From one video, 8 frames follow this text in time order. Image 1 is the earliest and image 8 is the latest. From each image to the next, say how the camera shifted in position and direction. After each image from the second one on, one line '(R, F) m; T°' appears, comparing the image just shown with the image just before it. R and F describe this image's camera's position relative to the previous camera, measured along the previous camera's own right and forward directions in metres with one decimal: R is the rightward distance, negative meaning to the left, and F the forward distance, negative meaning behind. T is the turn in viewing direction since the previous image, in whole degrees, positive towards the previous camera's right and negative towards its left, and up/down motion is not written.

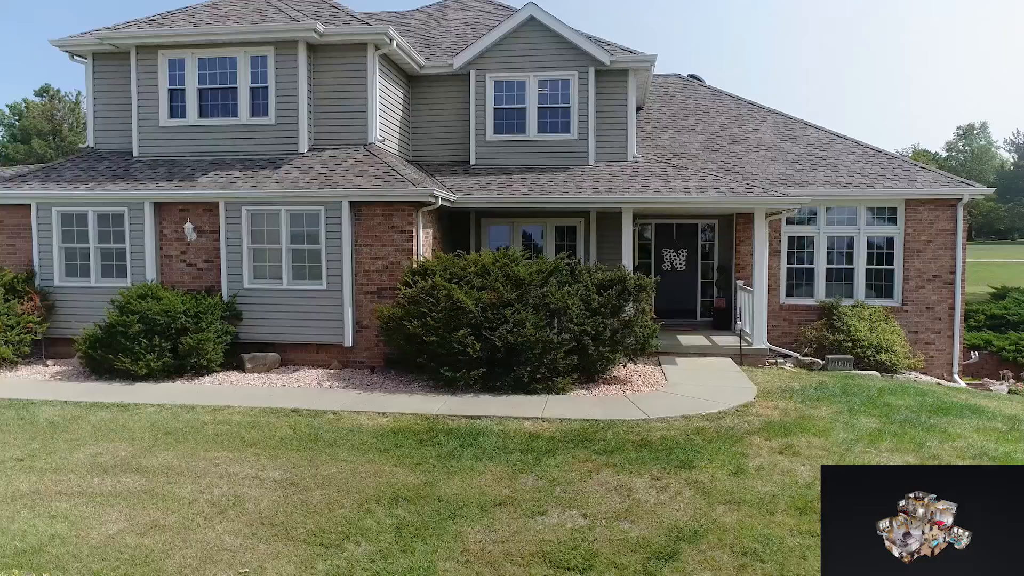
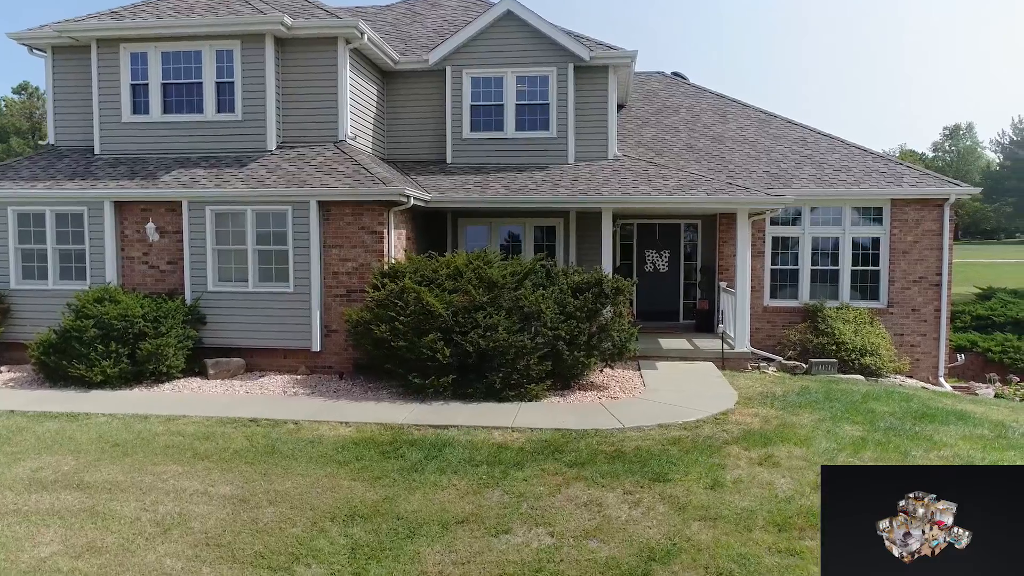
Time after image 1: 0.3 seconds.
(+0.2, +0.3) m; +1°
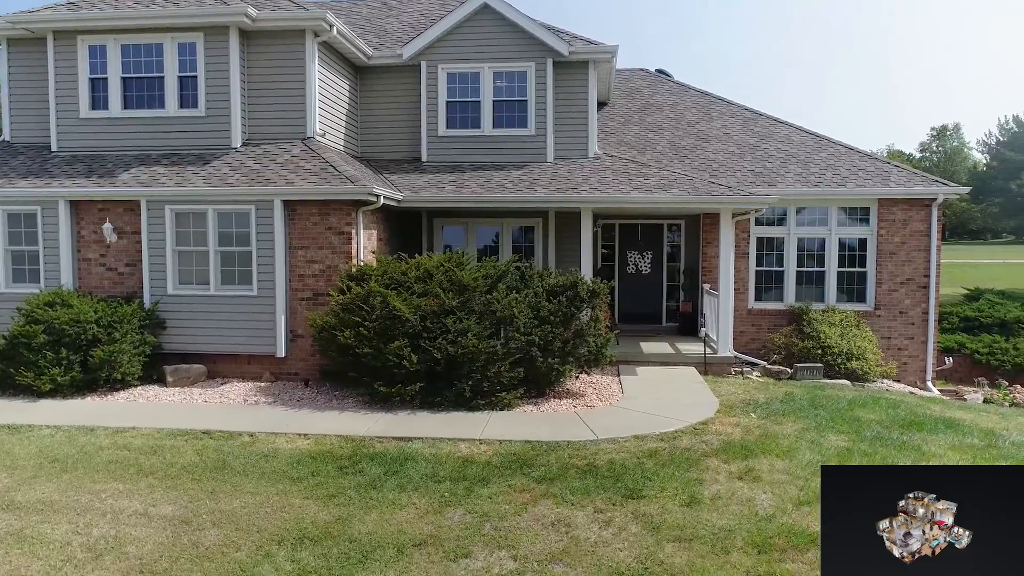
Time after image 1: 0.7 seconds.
(+0.2, +0.4) m; +1°
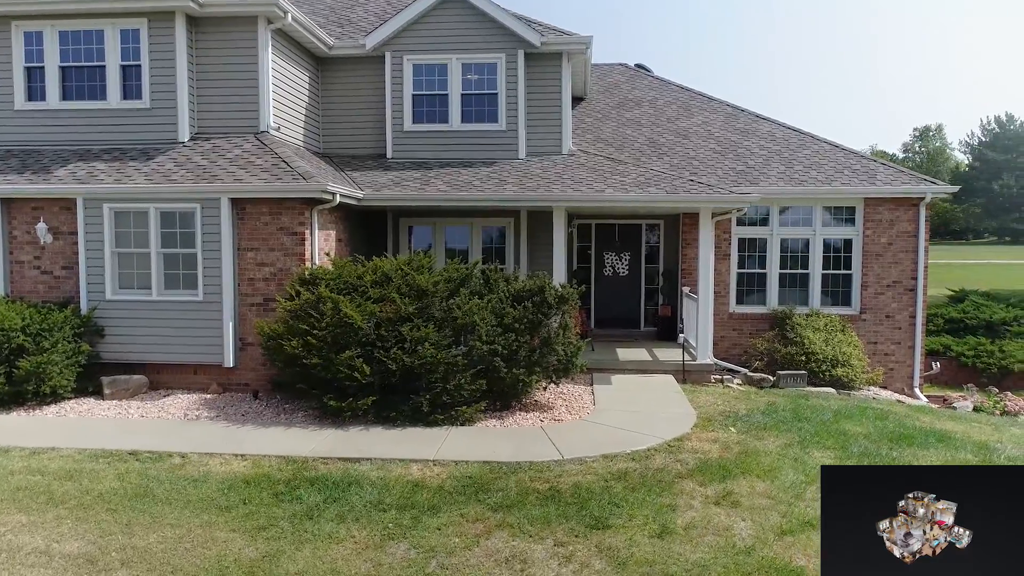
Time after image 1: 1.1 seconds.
(+0.3, +0.6) m; +1°
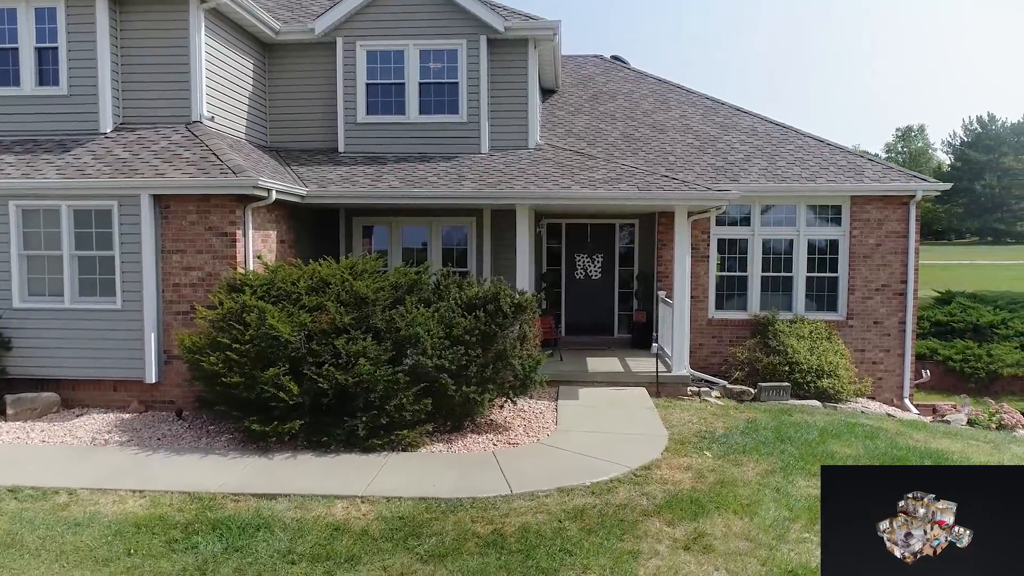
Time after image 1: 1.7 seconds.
(+0.3, +0.8) m; +1°
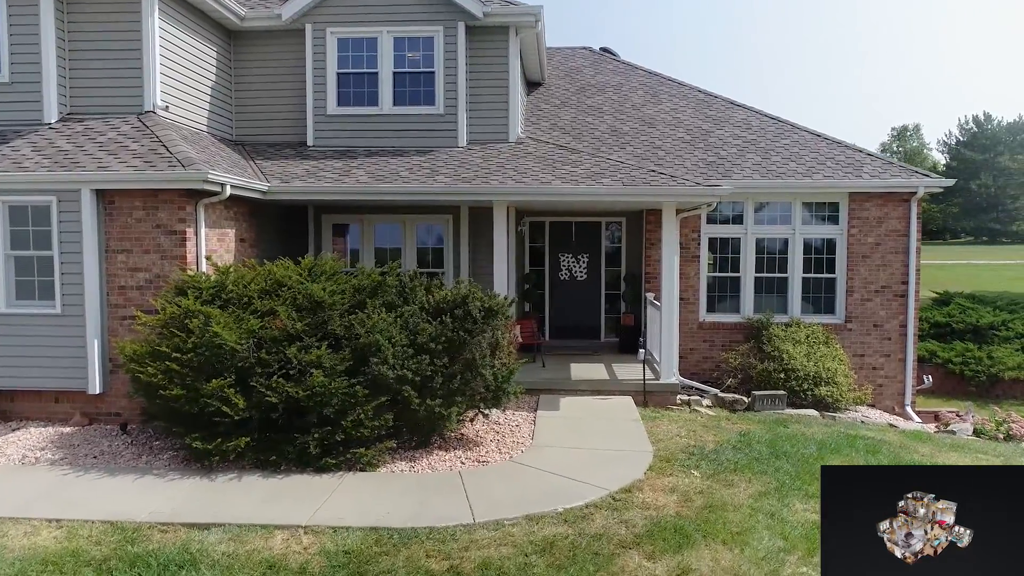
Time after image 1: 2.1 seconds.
(+0.2, +0.6) m; 0°
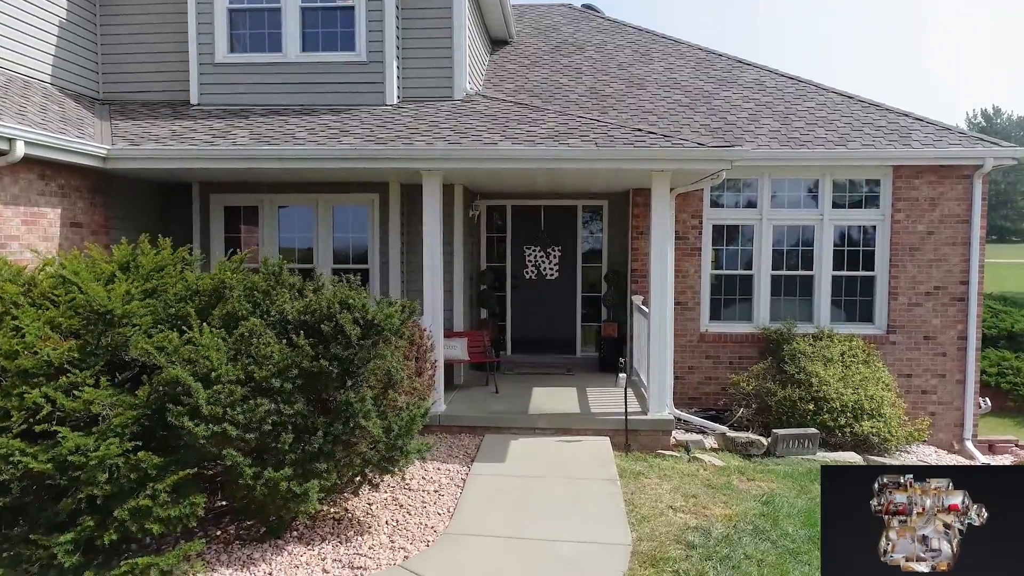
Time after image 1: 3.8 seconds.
(+0.6, +2.3) m; 0°
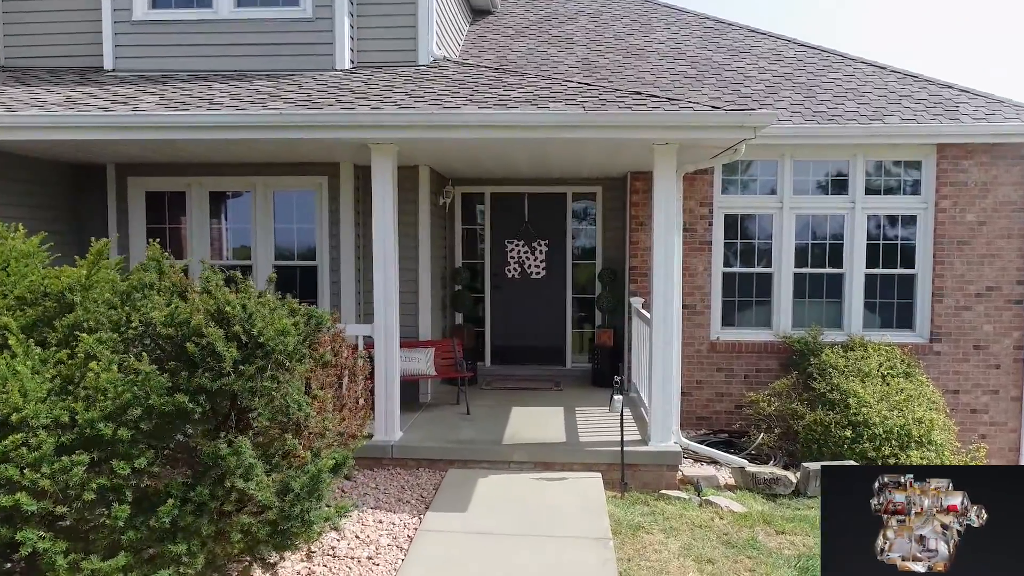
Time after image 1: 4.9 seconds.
(+0.2, +1.2) m; 0°
